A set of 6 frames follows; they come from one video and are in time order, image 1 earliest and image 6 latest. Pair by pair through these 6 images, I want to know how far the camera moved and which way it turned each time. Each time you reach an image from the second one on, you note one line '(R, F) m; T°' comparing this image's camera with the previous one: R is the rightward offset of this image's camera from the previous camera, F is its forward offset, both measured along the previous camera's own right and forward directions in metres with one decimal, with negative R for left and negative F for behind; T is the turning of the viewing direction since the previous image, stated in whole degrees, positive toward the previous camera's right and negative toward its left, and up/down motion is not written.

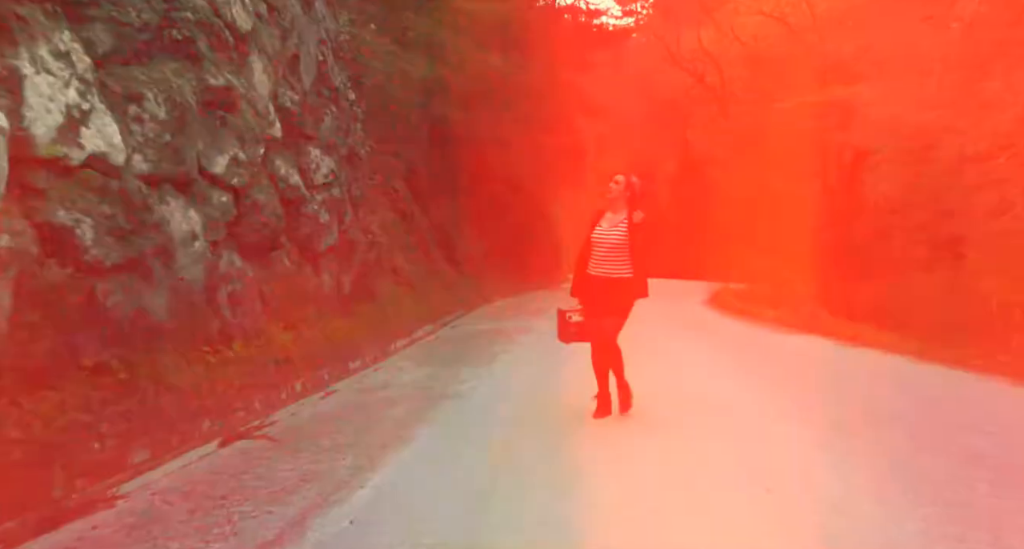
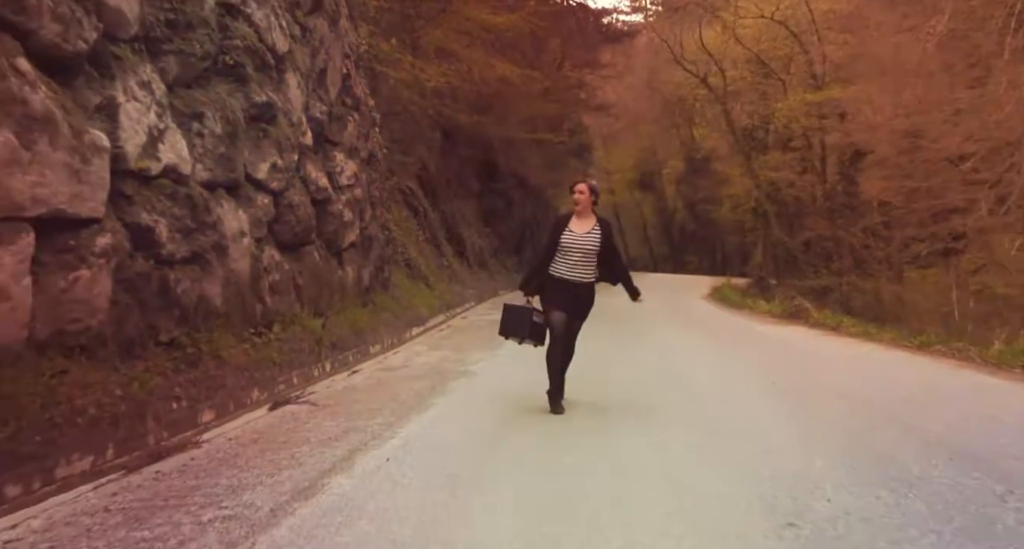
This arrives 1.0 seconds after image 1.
(+0.1, -1.3) m; -1°
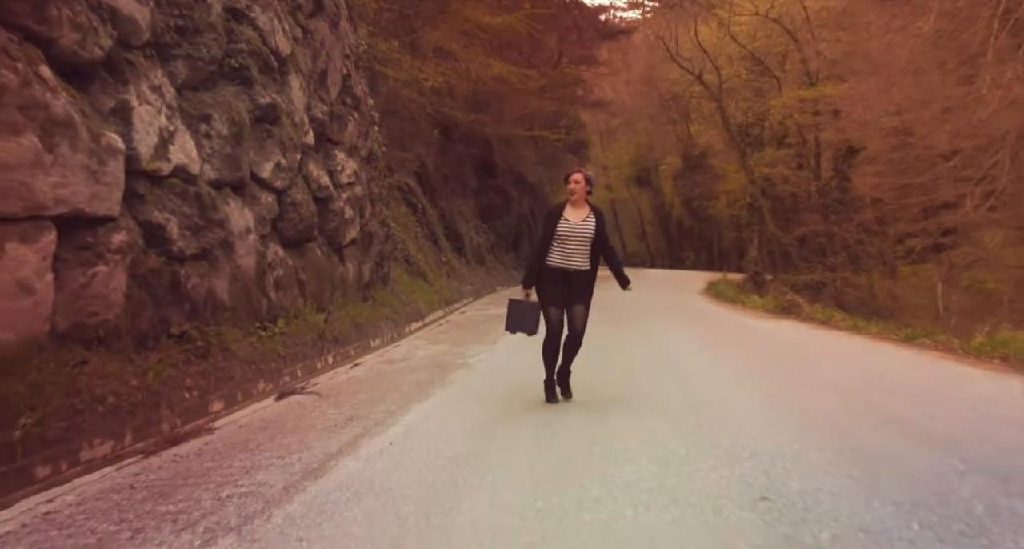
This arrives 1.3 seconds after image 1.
(0.0, -0.4) m; 0°
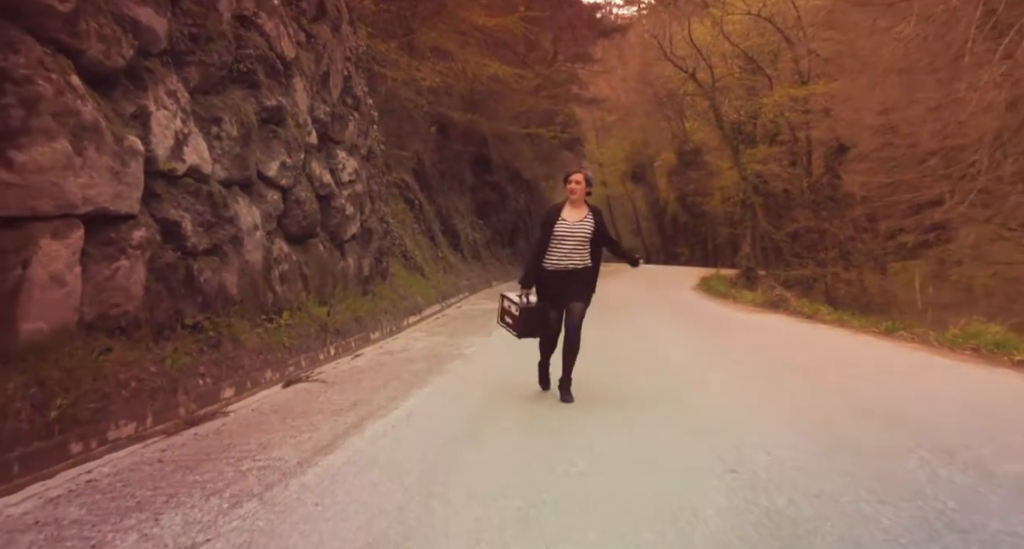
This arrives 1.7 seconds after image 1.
(0.0, -0.5) m; 0°
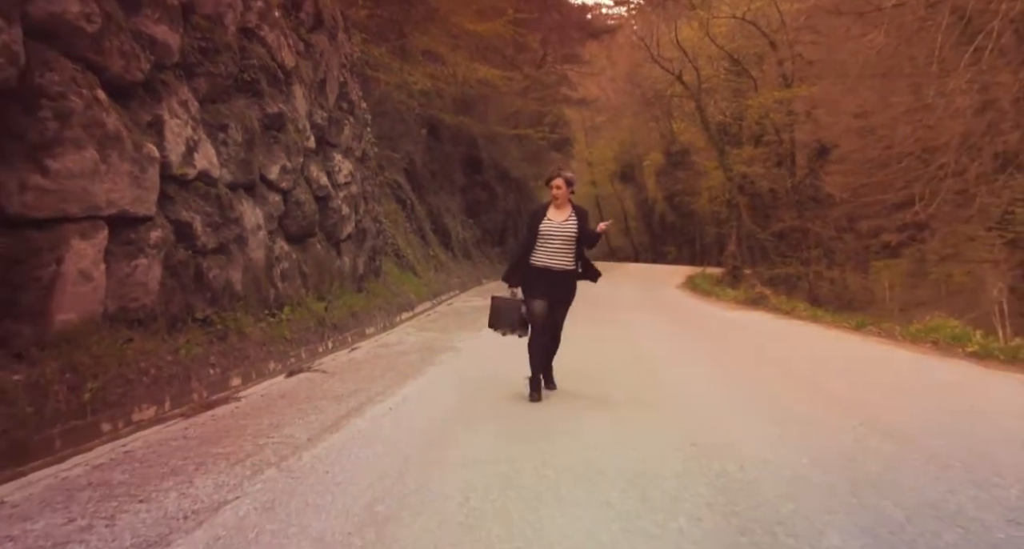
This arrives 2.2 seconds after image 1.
(0.0, -0.7) m; +1°
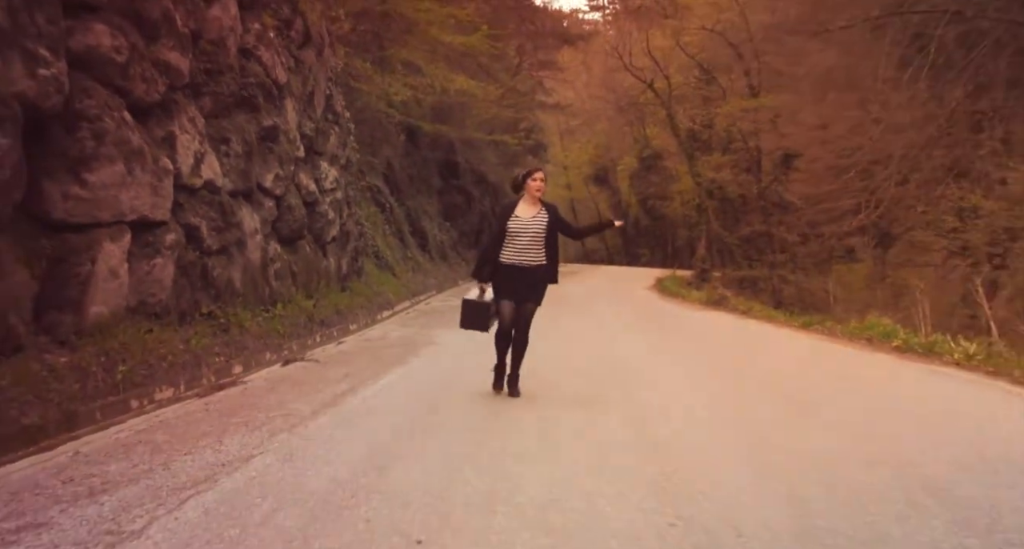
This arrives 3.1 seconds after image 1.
(0.0, -1.2) m; +2°
